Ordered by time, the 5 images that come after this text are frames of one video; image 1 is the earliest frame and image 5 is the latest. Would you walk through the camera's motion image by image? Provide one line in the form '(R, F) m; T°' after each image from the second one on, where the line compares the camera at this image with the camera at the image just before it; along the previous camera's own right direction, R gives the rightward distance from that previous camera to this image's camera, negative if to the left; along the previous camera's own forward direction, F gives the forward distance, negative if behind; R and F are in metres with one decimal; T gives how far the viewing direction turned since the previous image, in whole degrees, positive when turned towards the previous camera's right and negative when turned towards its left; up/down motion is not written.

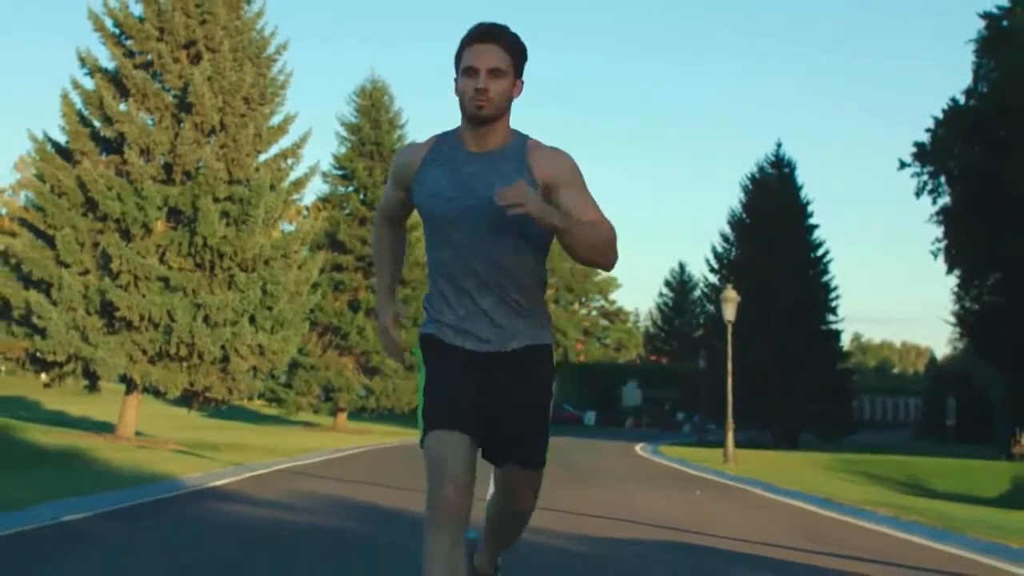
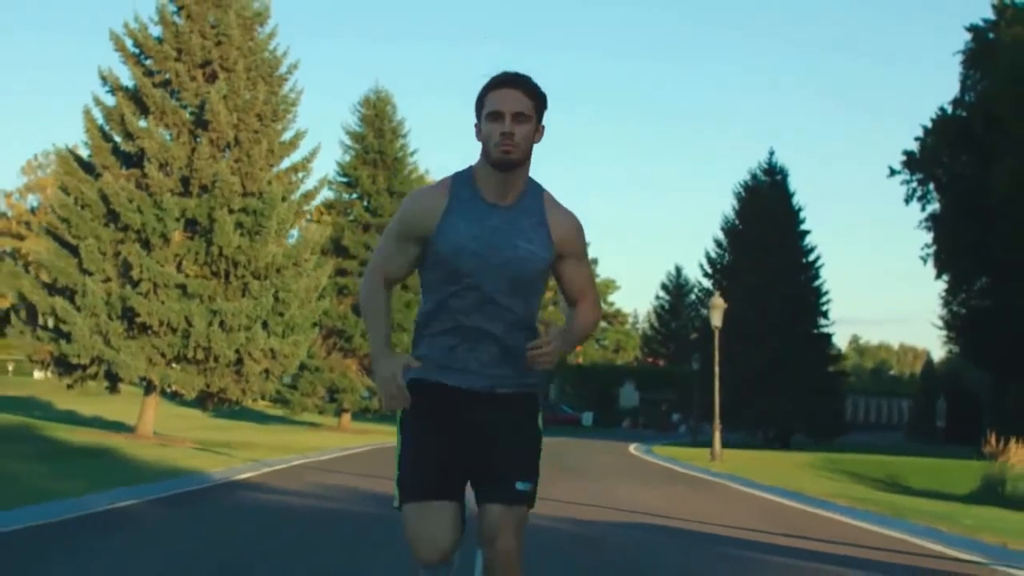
(0.0, -1.7) m; 0°
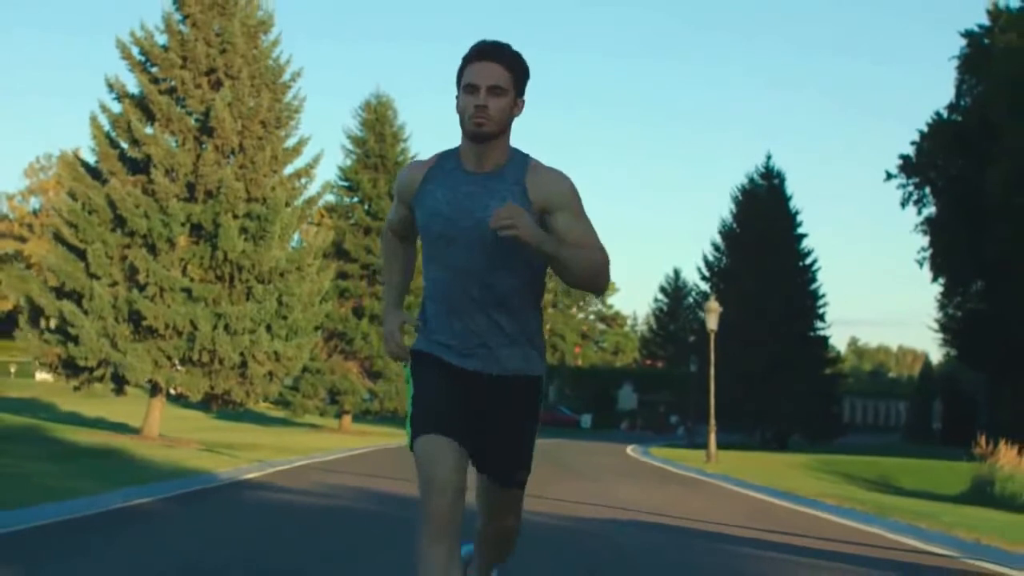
(0.0, -0.6) m; 0°
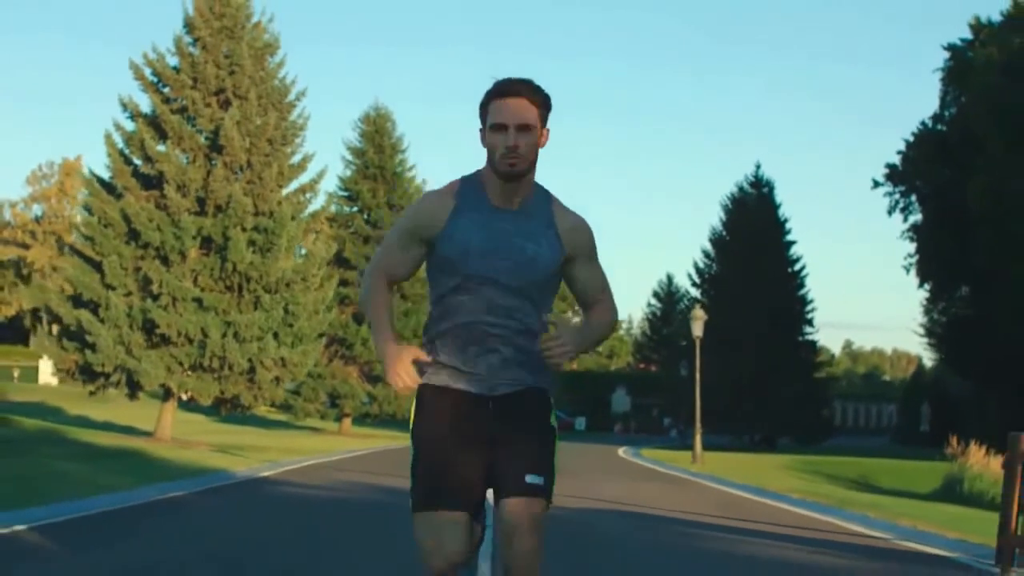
(0.0, -1.7) m; 0°
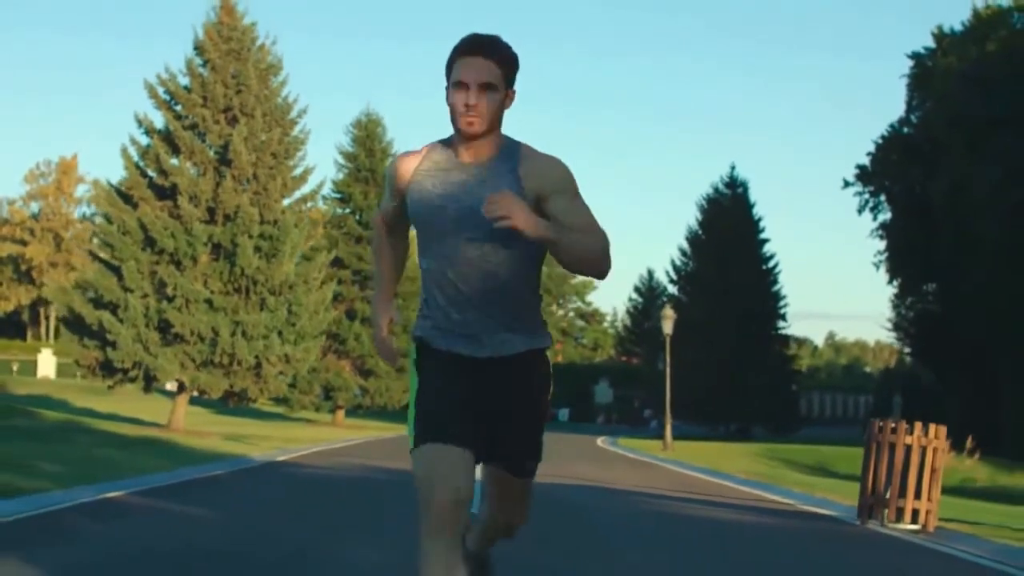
(0.0, -3.1) m; +1°
